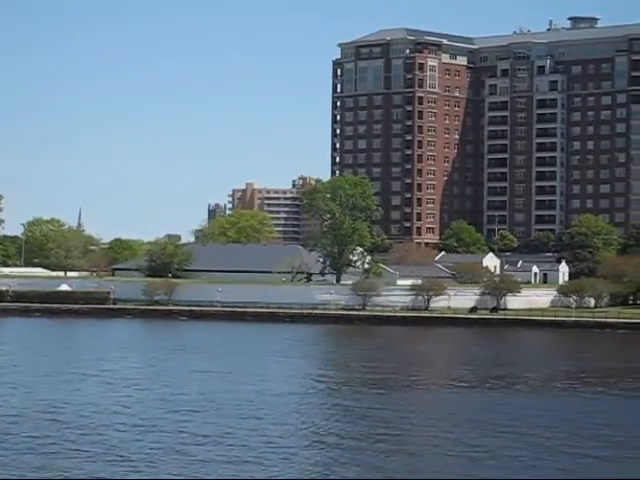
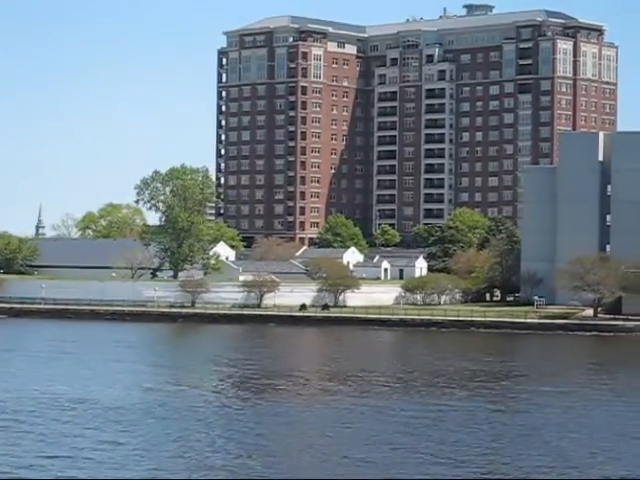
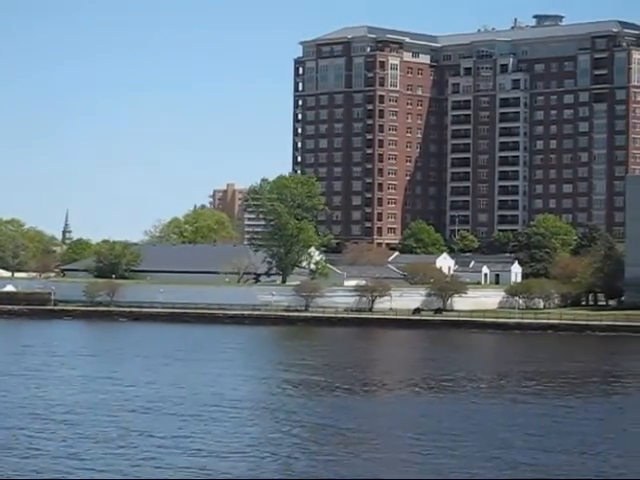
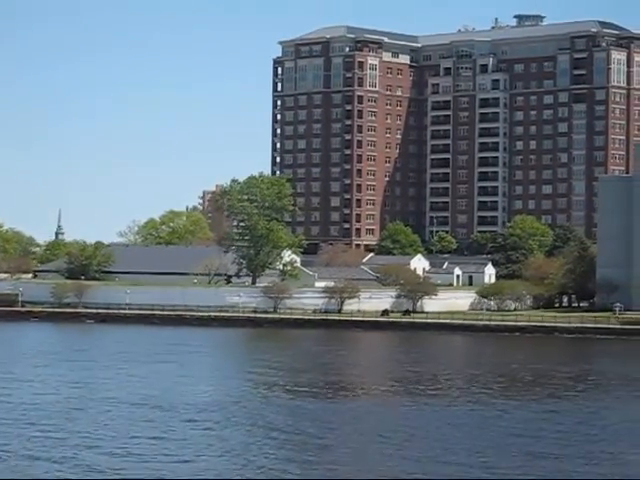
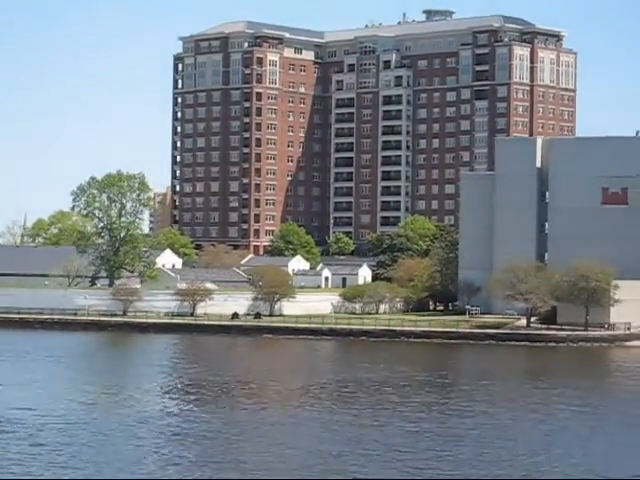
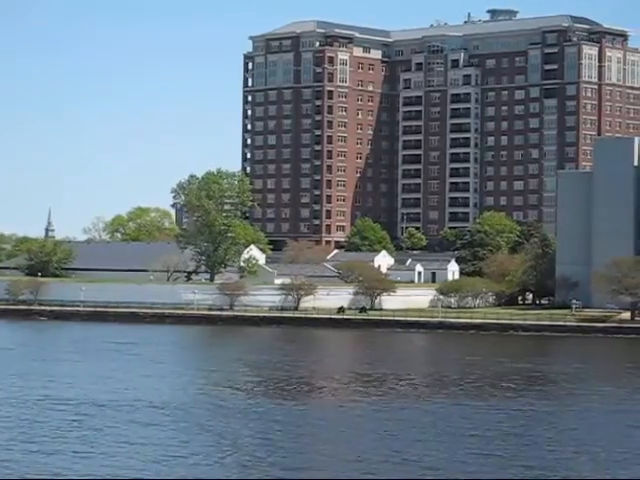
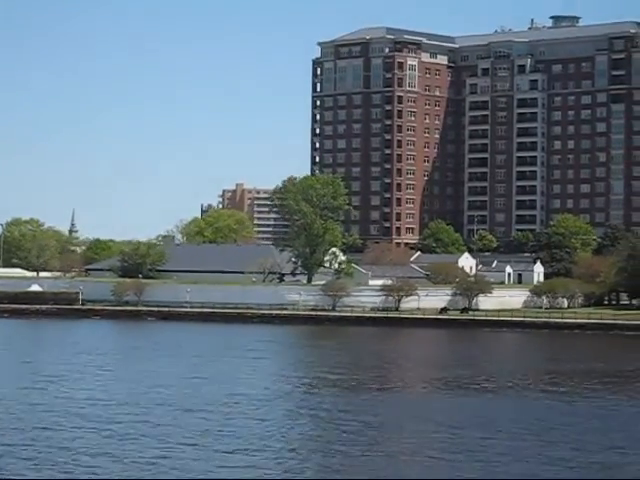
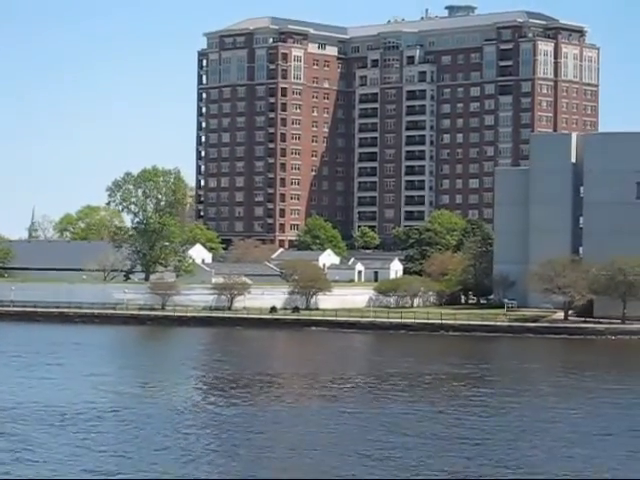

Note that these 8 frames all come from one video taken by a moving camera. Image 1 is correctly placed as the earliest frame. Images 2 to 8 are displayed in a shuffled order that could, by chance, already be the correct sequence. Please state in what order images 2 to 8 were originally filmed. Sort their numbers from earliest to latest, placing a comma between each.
7, 3, 4, 6, 2, 8, 5
